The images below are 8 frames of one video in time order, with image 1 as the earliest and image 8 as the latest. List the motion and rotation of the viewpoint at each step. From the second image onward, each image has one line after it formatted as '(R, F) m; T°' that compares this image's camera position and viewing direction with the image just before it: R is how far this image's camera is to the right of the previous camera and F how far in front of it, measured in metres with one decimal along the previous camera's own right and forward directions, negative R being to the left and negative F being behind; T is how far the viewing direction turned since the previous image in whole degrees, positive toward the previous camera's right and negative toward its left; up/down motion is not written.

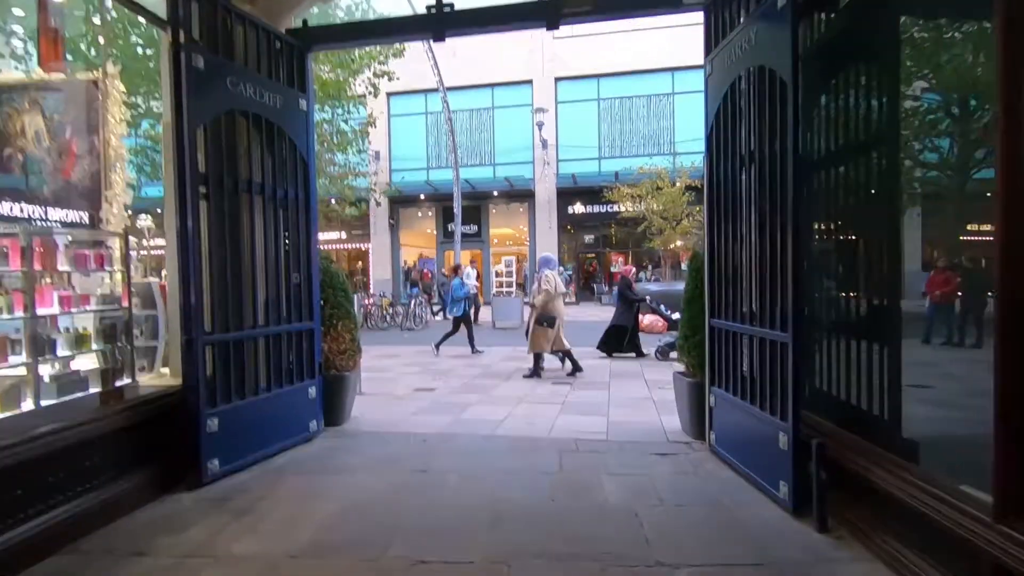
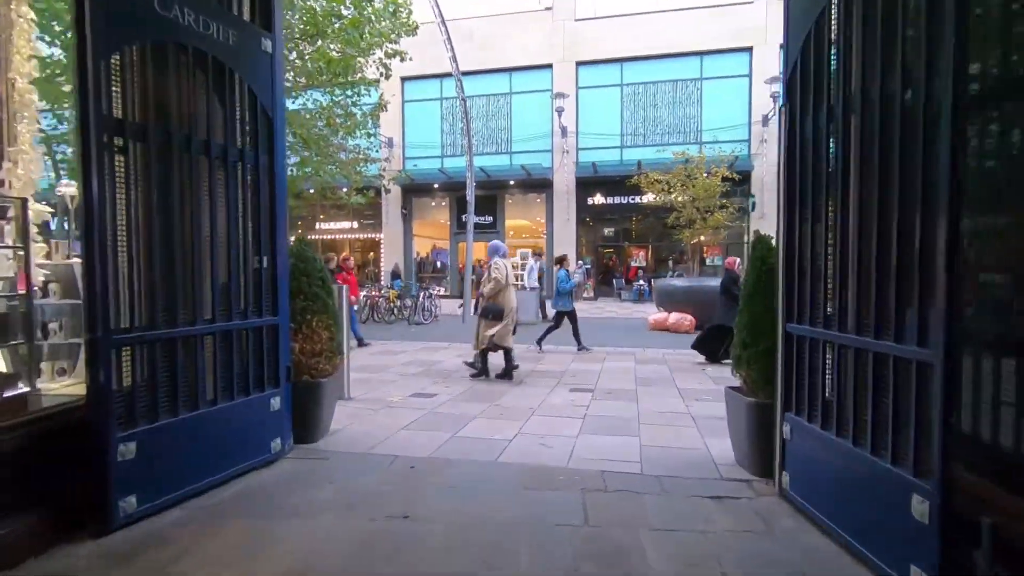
(0.0, +1.0) m; -2°
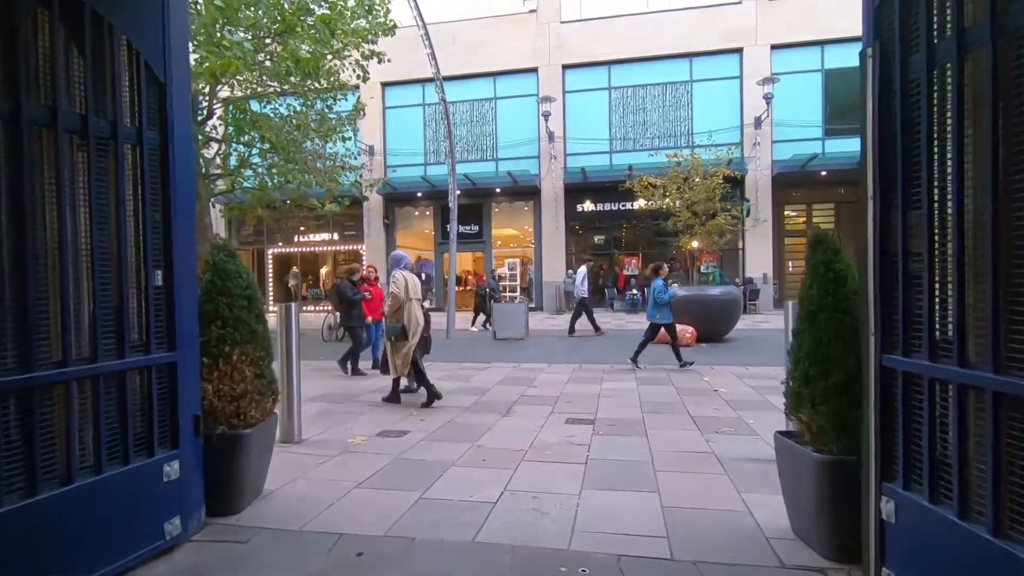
(+0.1, +1.0) m; +1°
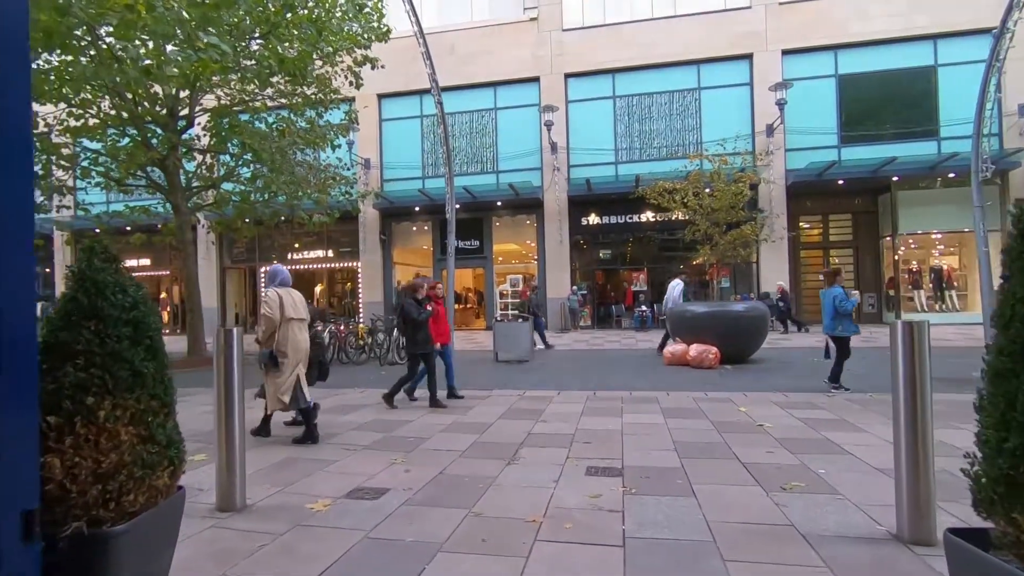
(0.0, +1.1) m; 0°
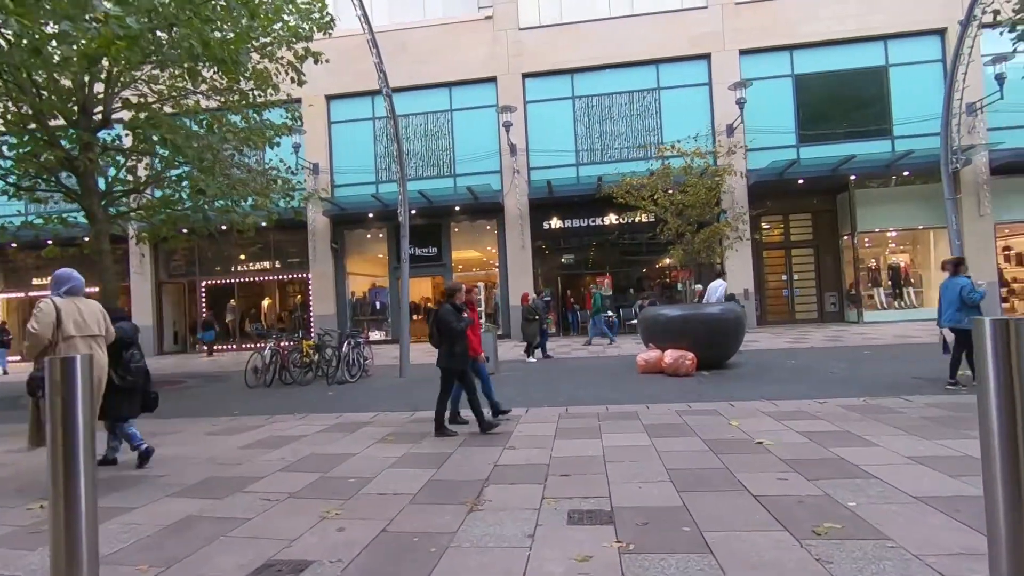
(0.0, +1.0) m; +4°
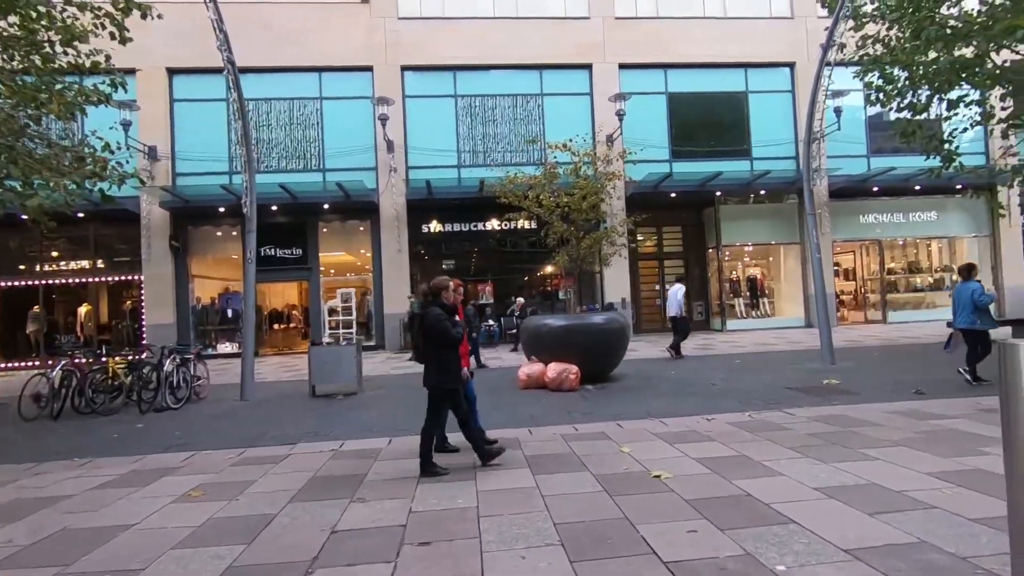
(+0.2, +1.1) m; +12°
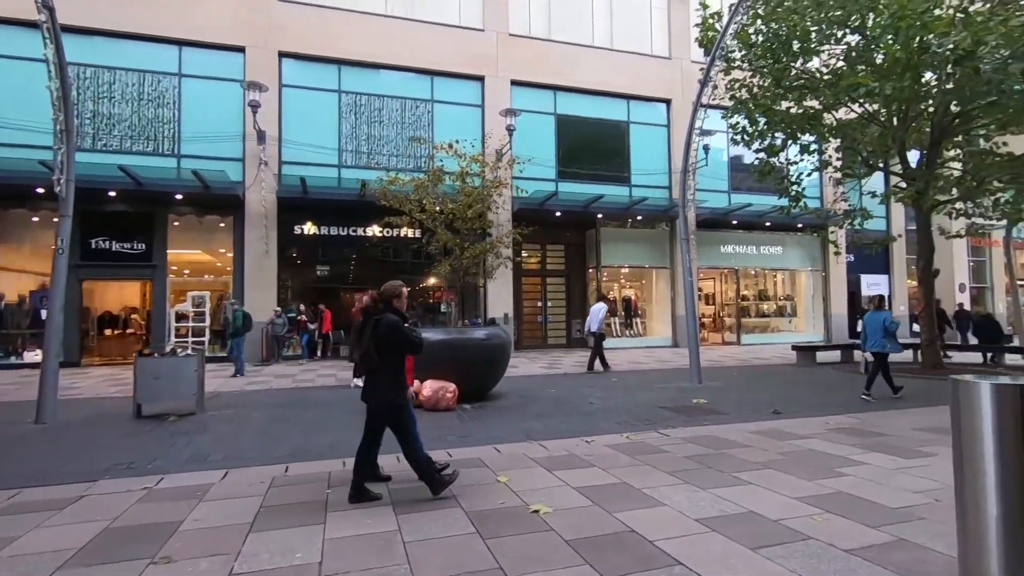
(+0.1, +0.6) m; +12°
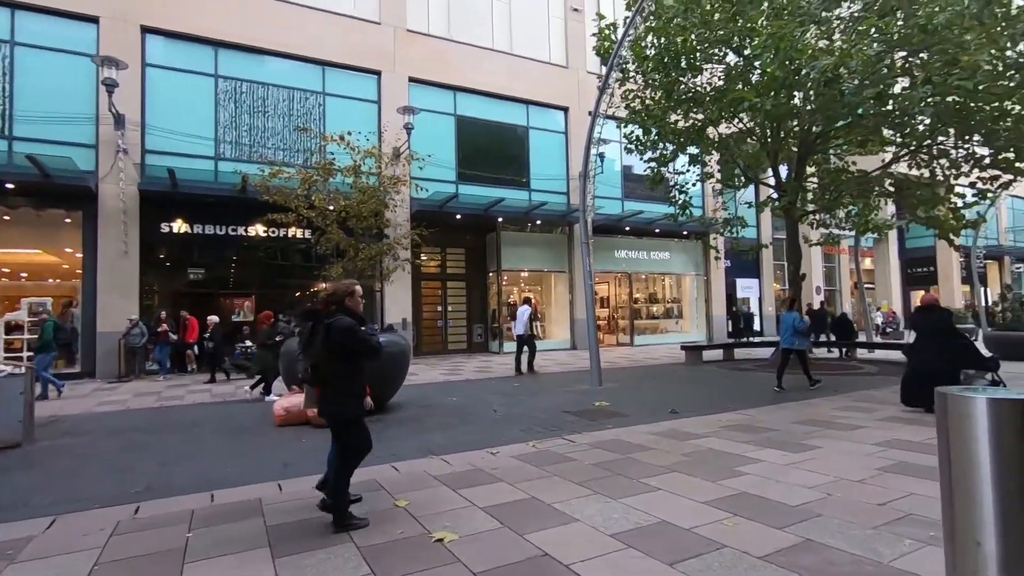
(0.0, +0.4) m; +11°
